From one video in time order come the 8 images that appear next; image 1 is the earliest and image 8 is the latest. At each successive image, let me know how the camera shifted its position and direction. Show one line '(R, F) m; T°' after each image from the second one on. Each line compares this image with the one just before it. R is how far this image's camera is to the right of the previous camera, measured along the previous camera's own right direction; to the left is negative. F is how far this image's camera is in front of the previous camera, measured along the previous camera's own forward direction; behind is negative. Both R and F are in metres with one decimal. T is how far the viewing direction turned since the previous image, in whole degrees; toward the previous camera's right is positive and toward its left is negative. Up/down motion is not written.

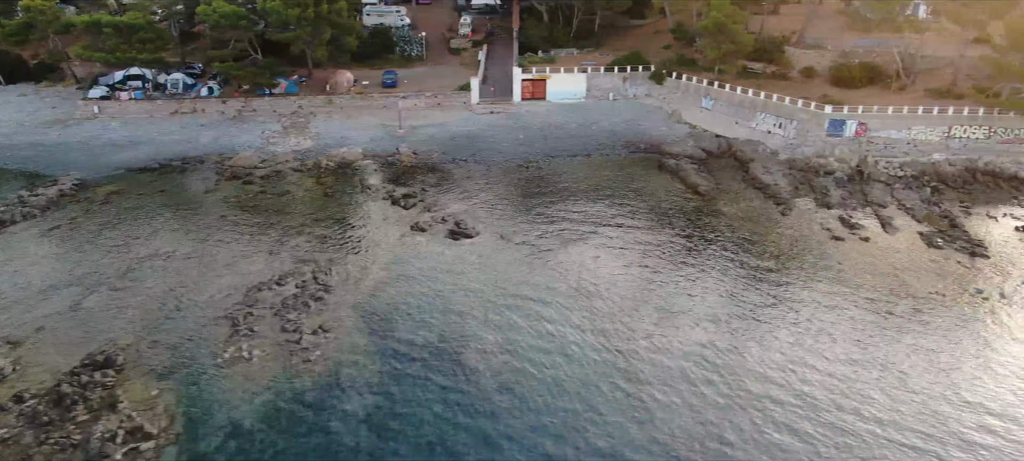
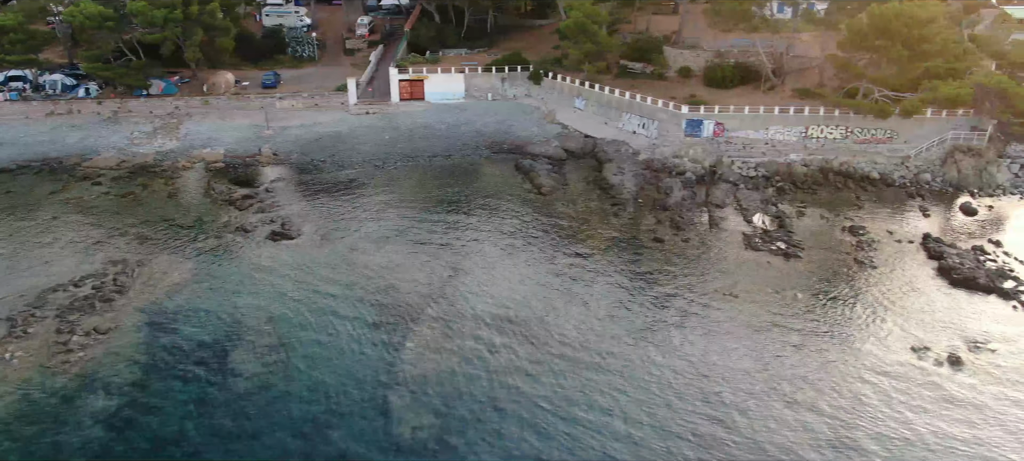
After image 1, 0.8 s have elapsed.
(+7.4, +0.1) m; 0°
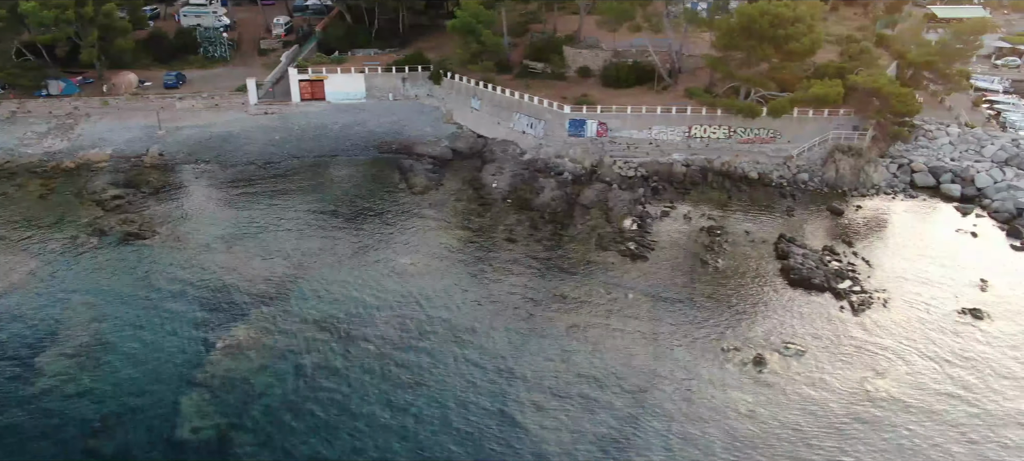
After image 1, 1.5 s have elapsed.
(+5.9, +0.1) m; 0°
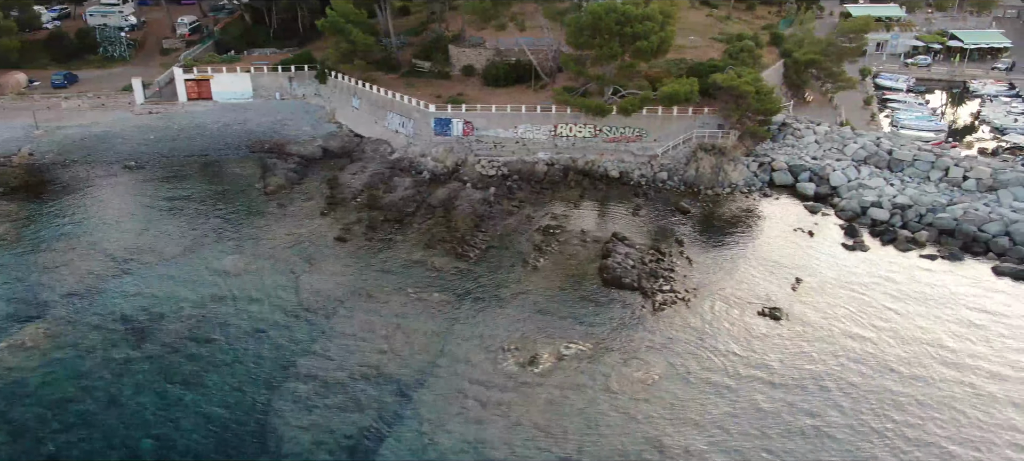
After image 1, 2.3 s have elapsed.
(+6.8, +0.2) m; 0°
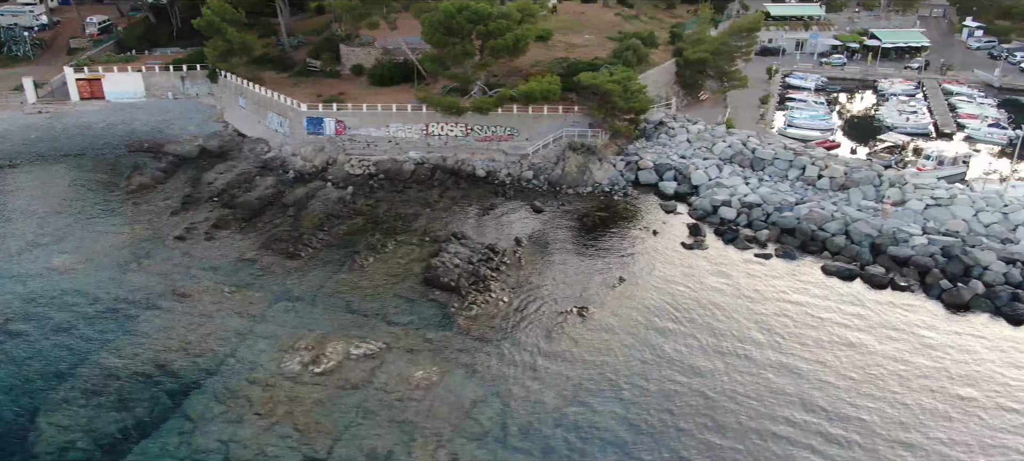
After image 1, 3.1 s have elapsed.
(+6.4, +0.2) m; 0°
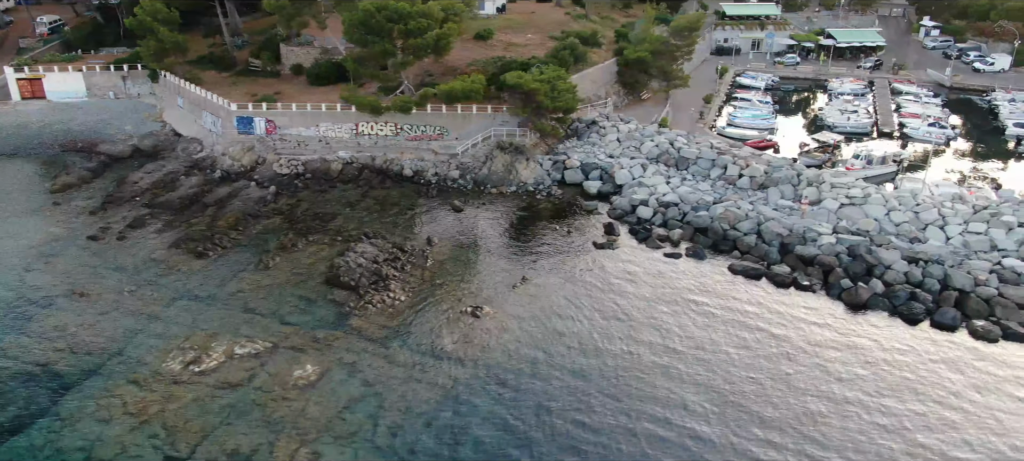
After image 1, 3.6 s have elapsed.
(+3.5, +0.1) m; 0°
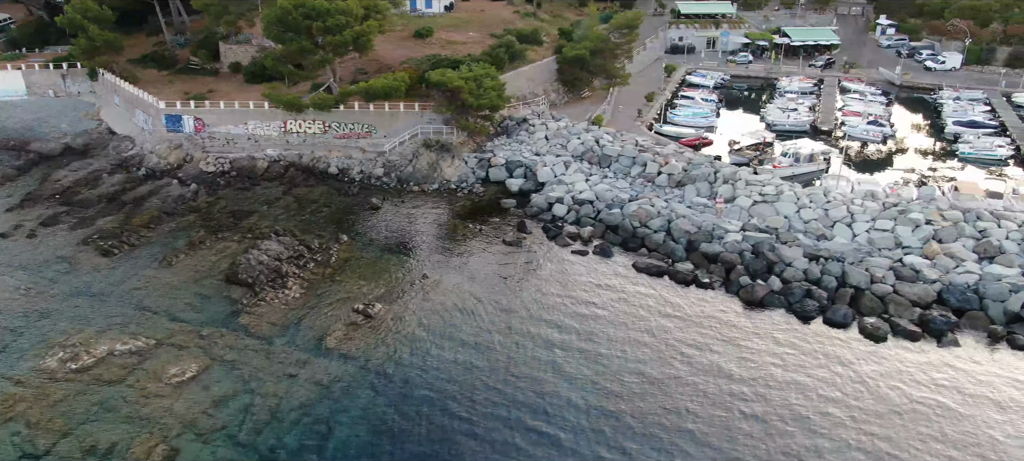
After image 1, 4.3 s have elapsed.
(+3.5, +0.1) m; 0°
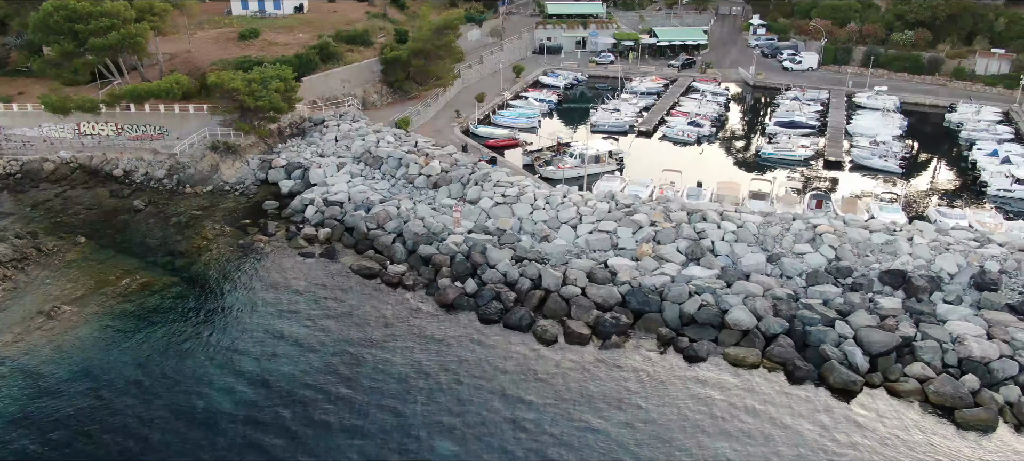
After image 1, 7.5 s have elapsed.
(+10.4, +0.1) m; 0°
